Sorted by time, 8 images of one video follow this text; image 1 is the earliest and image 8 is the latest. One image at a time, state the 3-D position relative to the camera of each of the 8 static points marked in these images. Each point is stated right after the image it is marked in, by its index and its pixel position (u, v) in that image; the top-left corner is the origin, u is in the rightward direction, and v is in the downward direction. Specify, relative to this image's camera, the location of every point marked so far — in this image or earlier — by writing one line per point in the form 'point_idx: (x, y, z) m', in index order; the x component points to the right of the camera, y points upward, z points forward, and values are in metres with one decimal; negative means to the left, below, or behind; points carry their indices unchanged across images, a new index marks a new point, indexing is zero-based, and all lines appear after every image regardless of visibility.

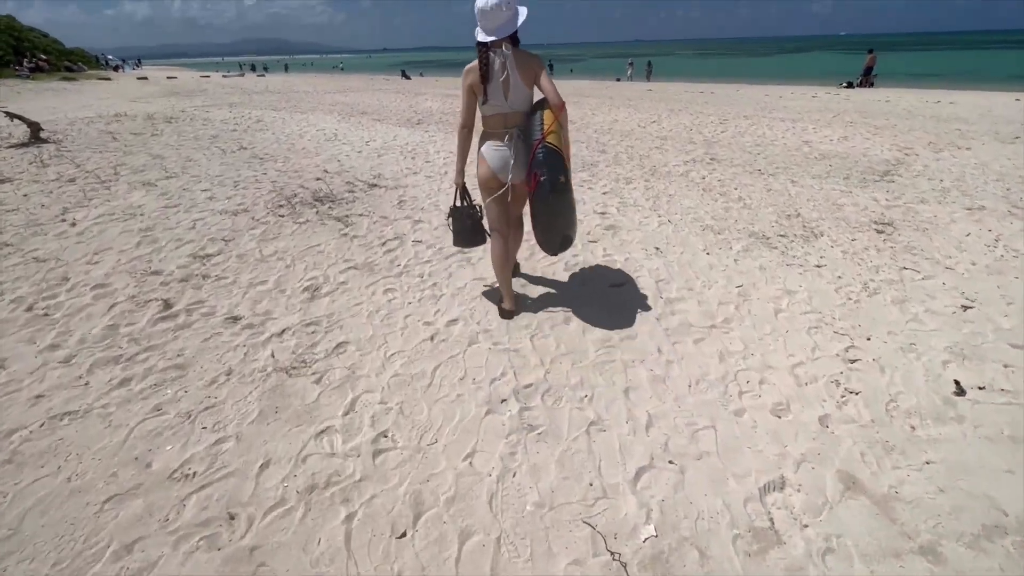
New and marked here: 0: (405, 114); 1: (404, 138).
0: (-3.2, +5.1, +14.1) m
1: (-2.3, +3.2, +10.1) m
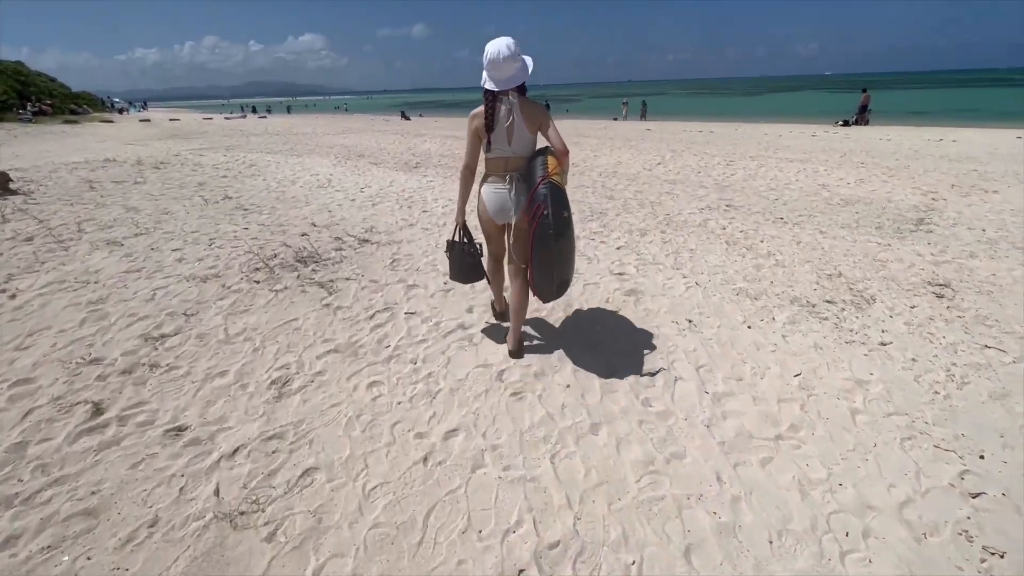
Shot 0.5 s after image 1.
0: (-3.2, +3.8, +13.7) m
1: (-2.3, +2.1, +9.7) m
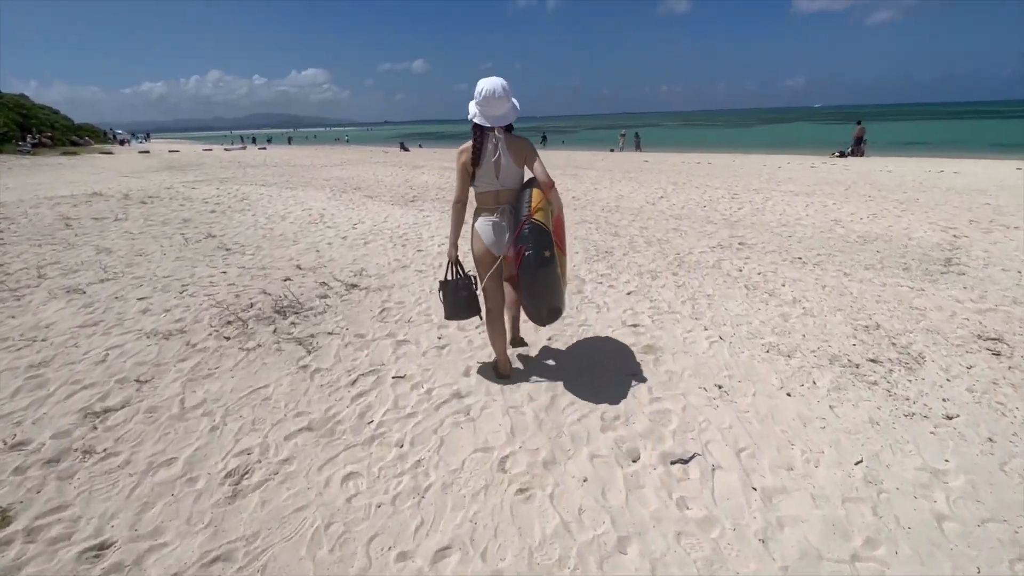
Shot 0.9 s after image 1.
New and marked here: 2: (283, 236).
0: (-3.2, +2.8, +13.4) m
1: (-2.3, +1.3, +9.3) m
2: (-3.6, +0.8, +7.5) m
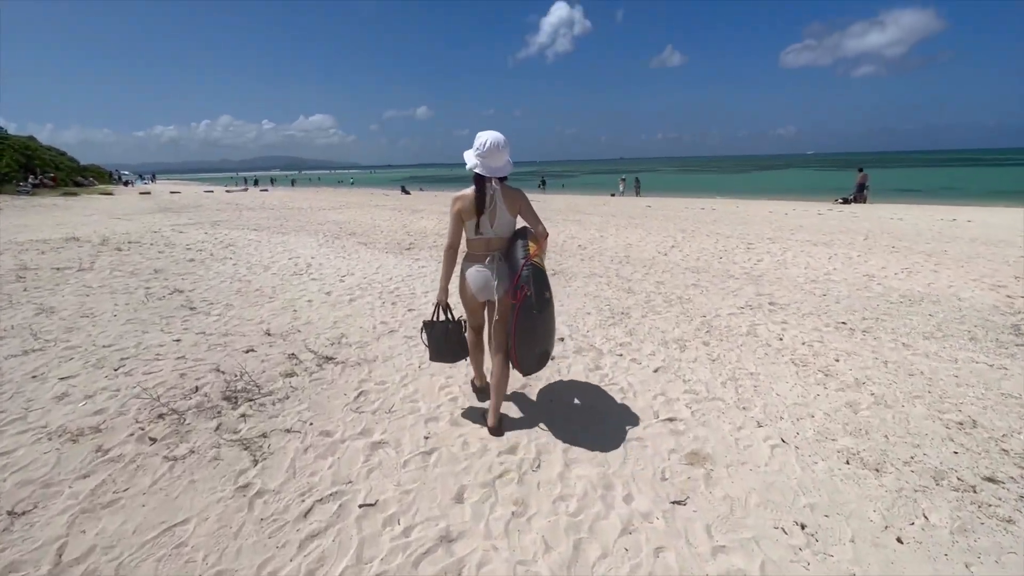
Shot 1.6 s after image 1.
0: (-3.1, +1.4, +12.8) m
1: (-2.2, +0.3, +8.6) m
2: (-3.6, 0.0, +6.7) m
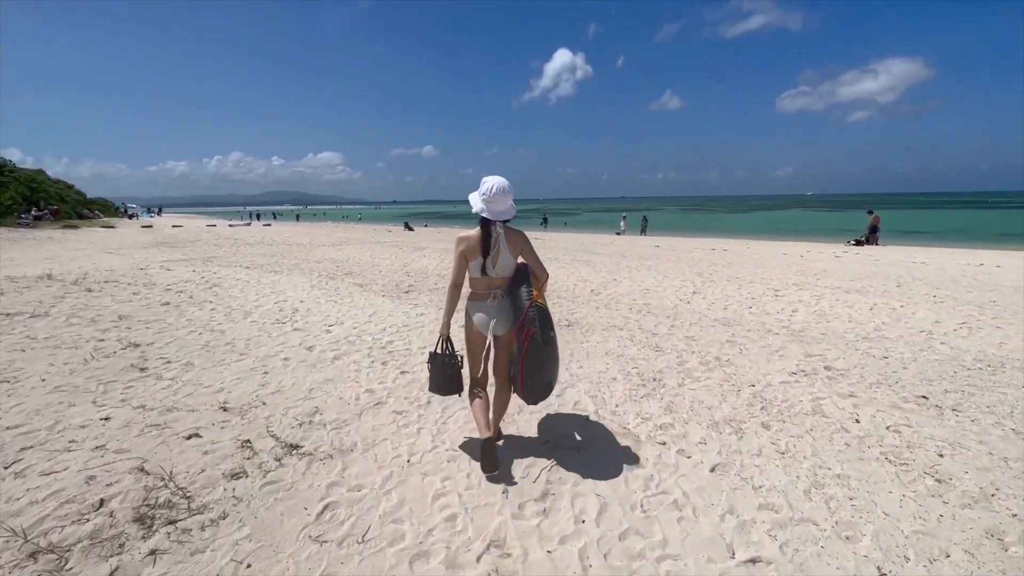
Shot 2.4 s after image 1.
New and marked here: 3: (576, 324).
0: (-3.0, +0.3, +12.0) m
1: (-2.1, -0.5, +7.7) m
2: (-3.5, -0.7, +5.8) m
3: (+1.0, -0.6, +7.3) m
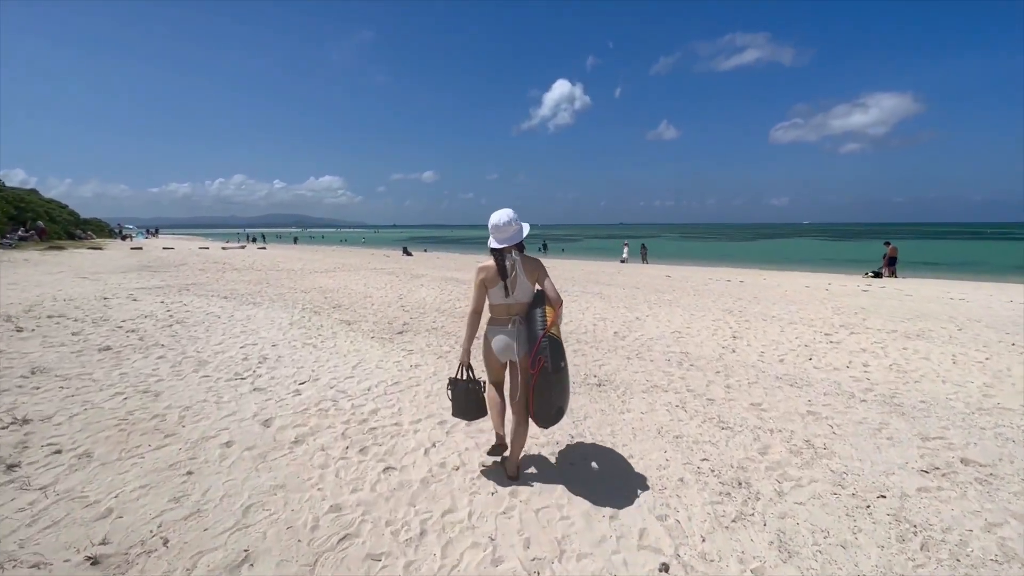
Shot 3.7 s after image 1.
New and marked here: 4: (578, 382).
0: (-2.8, -0.6, +10.6) m
1: (-1.9, -1.1, +6.2) m
2: (-3.2, -1.2, +4.4) m
3: (+1.2, -1.2, +5.9) m
4: (+0.8, -1.2, +6.0) m
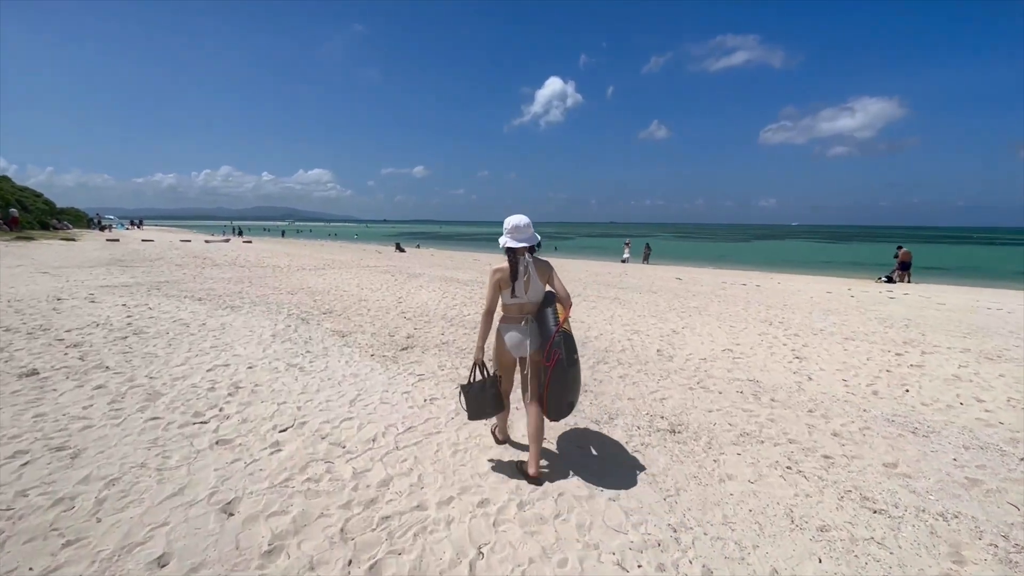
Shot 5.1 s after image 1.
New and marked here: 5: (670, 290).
0: (-2.4, -0.7, +9.2) m
1: (-1.4, -1.2, +4.8) m
2: (-2.7, -1.3, +2.9) m
3: (+1.7, -1.4, +4.6) m
4: (+1.3, -1.4, +4.7) m
5: (+5.5, 0.0, +16.9) m
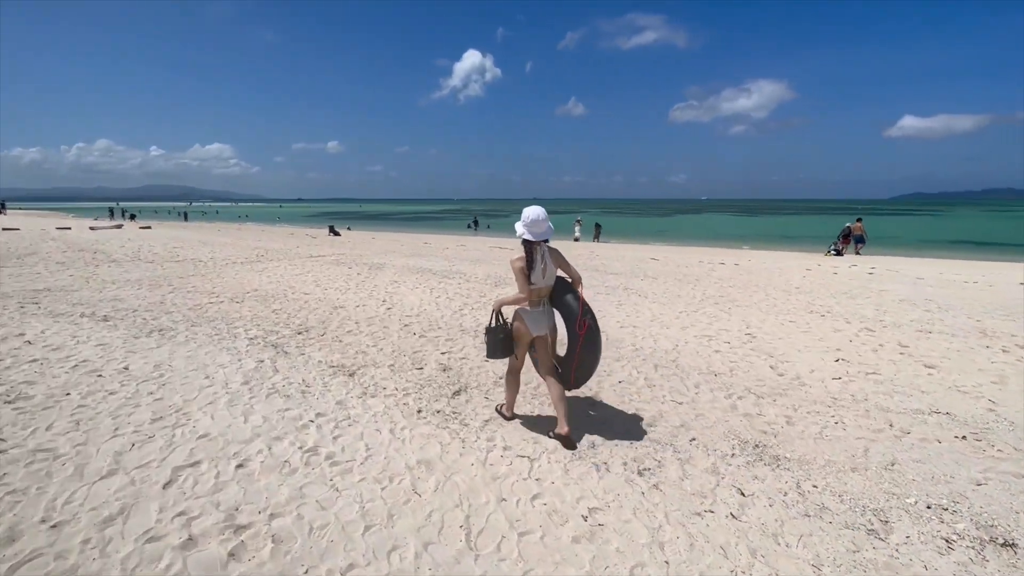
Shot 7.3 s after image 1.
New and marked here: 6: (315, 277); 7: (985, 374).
0: (-1.7, -0.8, +6.8) m
1: (0.0, -1.5, +2.7) m
2: (-1.0, -1.7, +0.6) m
3: (+3.1, -1.6, +2.9) m
4: (+2.7, -1.6, +2.9) m
5: (+5.0, +0.5, +15.6) m
6: (-5.7, +0.4, +13.3) m
7: (+6.0, -1.0, +6.1) m
